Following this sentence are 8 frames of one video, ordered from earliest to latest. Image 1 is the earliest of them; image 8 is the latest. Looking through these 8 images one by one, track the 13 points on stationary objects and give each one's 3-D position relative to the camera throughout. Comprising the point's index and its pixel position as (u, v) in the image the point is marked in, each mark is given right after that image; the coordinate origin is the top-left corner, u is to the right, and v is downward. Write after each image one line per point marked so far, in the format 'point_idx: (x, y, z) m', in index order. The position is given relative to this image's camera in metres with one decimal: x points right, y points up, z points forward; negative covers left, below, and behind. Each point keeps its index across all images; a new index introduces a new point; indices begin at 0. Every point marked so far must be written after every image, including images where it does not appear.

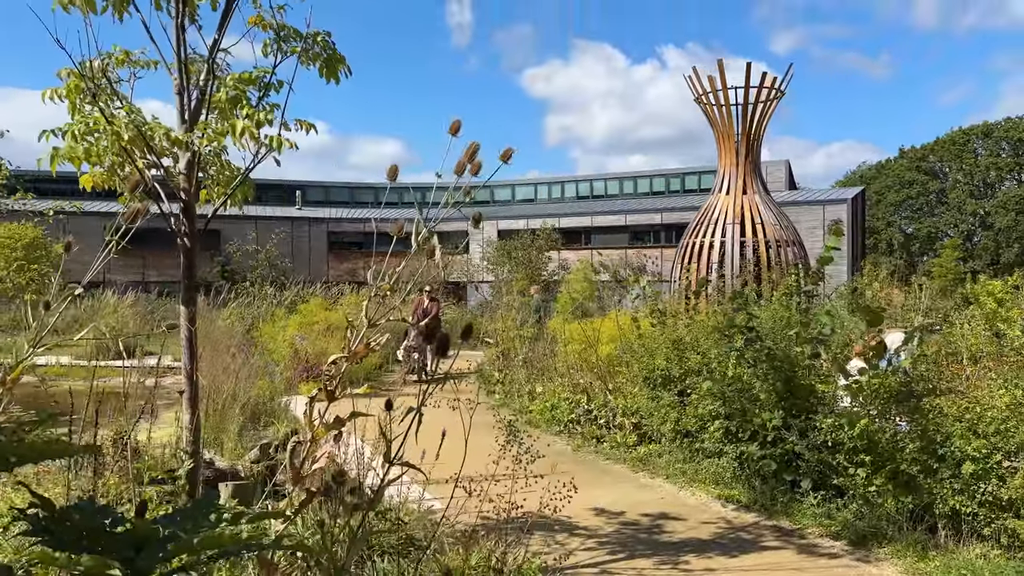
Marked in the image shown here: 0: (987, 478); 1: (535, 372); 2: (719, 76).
0: (+2.2, -0.9, +3.6) m
1: (+0.2, -0.9, +8.1) m
2: (+2.8, +2.8, +10.6) m
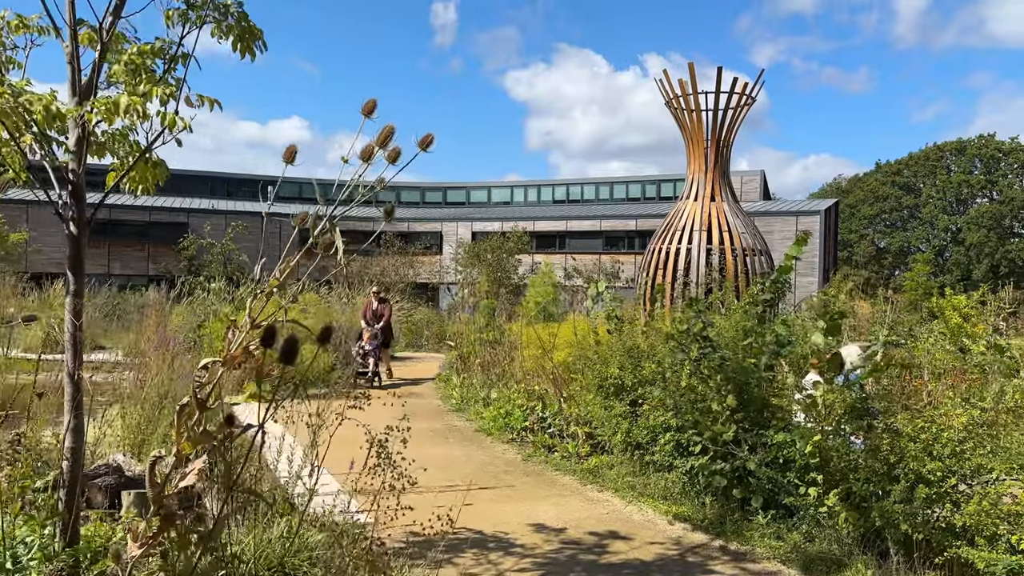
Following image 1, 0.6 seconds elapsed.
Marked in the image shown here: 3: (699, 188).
0: (+1.8, -0.9, +3.4) m
1: (-0.2, -0.9, +7.8) m
2: (+2.4, +2.7, +10.4) m
3: (+2.5, +1.3, +10.4) m
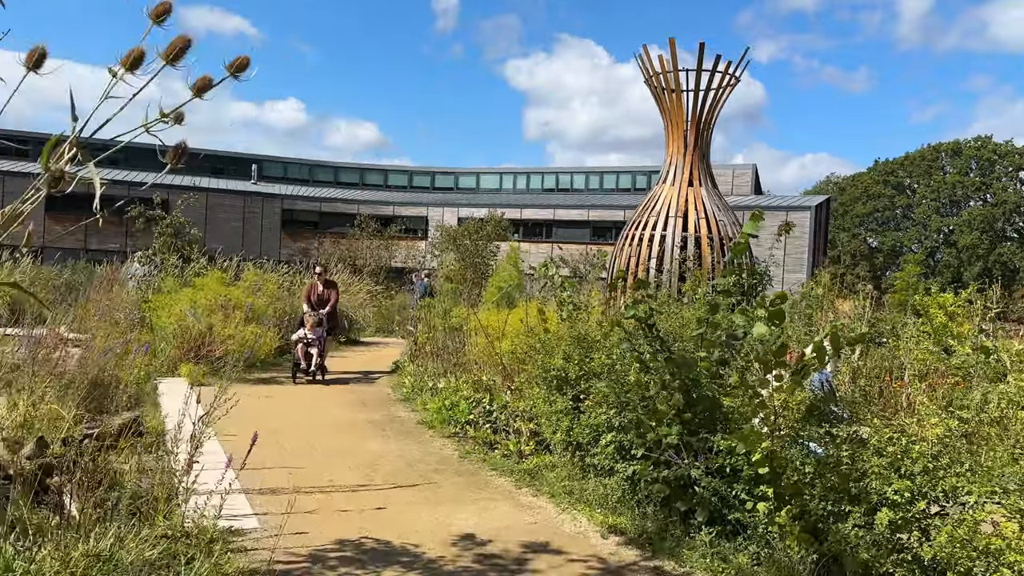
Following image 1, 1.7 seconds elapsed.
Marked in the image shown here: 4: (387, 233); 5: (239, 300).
0: (+1.4, -0.9, +2.9) m
1: (-0.7, -0.7, +7.3) m
2: (+2.0, +2.9, +9.9) m
3: (+2.1, +1.5, +9.8) m
4: (-2.9, +1.3, +18.4) m
5: (-3.2, -0.2, +9.2) m
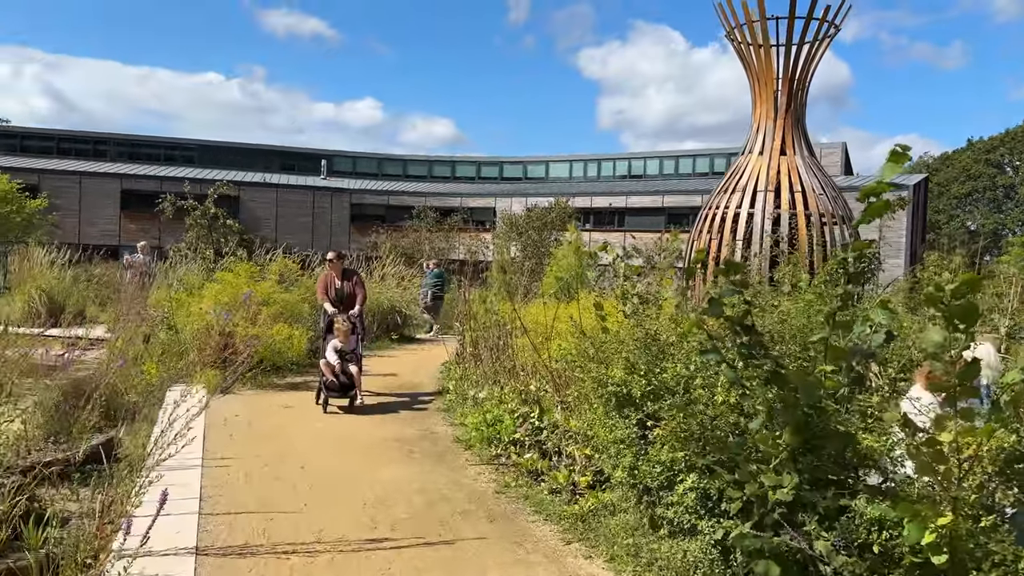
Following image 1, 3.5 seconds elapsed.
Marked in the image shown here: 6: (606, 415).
0: (+1.5, -0.8, +1.6) m
1: (-0.2, -0.7, +6.2) m
2: (+2.7, +3.0, +8.5) m
3: (+2.7, +1.6, +8.4) m
4: (-1.5, +1.4, +17.4) m
5: (-2.6, -0.1, +8.3) m
6: (+0.4, -0.6, +3.7) m
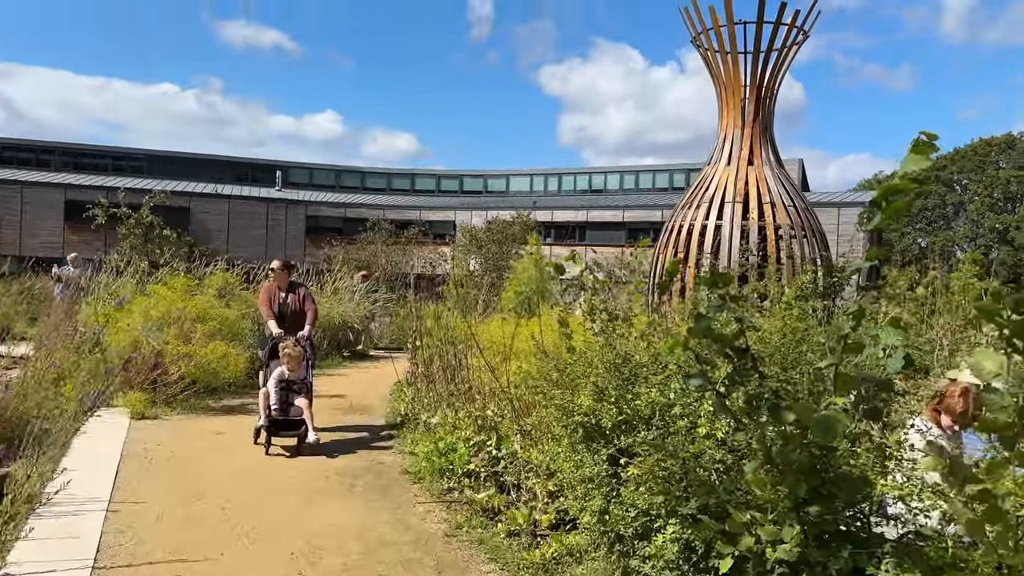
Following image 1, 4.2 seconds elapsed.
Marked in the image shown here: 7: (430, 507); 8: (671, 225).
0: (+1.4, -0.8, +1.2) m
1: (-0.5, -0.8, +5.7) m
2: (+2.2, +2.8, +8.2) m
3: (+2.3, +1.4, +8.1) m
4: (-2.3, +1.1, +16.9) m
5: (-3.0, -0.2, +7.7) m
6: (+0.2, -0.7, +3.3) m
7: (-0.4, -1.1, +4.2) m
8: (+1.7, +0.7, +8.3) m
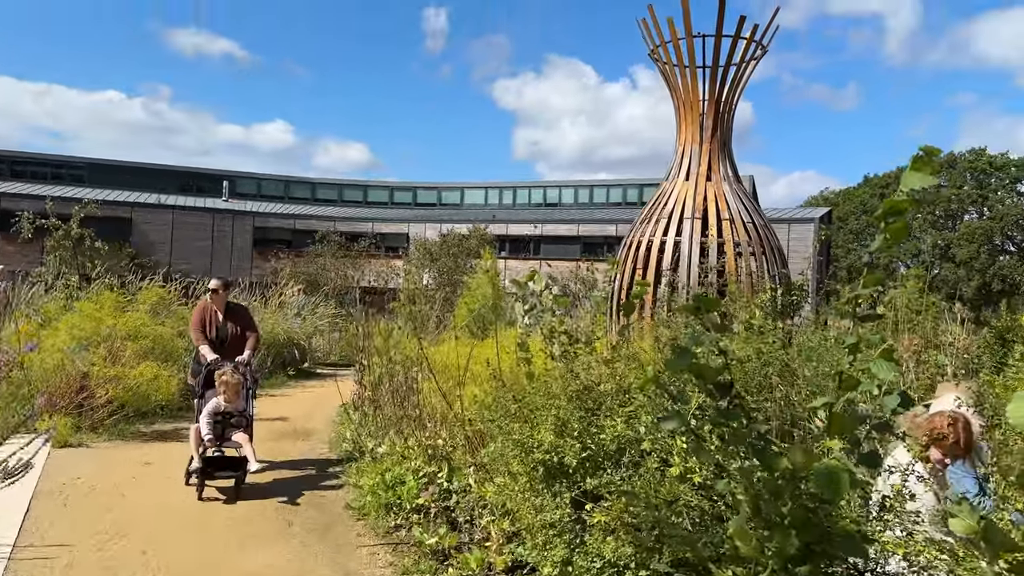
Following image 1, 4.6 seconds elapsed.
0: (+1.3, -0.9, +0.9) m
1: (-0.9, -0.9, +5.3) m
2: (+1.8, +2.7, +8.0) m
3: (+1.8, +1.3, +8.0) m
4: (-3.3, +0.8, +16.4) m
5: (-3.4, -0.4, +7.2) m
6: (+0.1, -0.8, +3.0) m
7: (-0.7, -1.2, +3.8) m
8: (+1.2, +0.5, +8.1) m
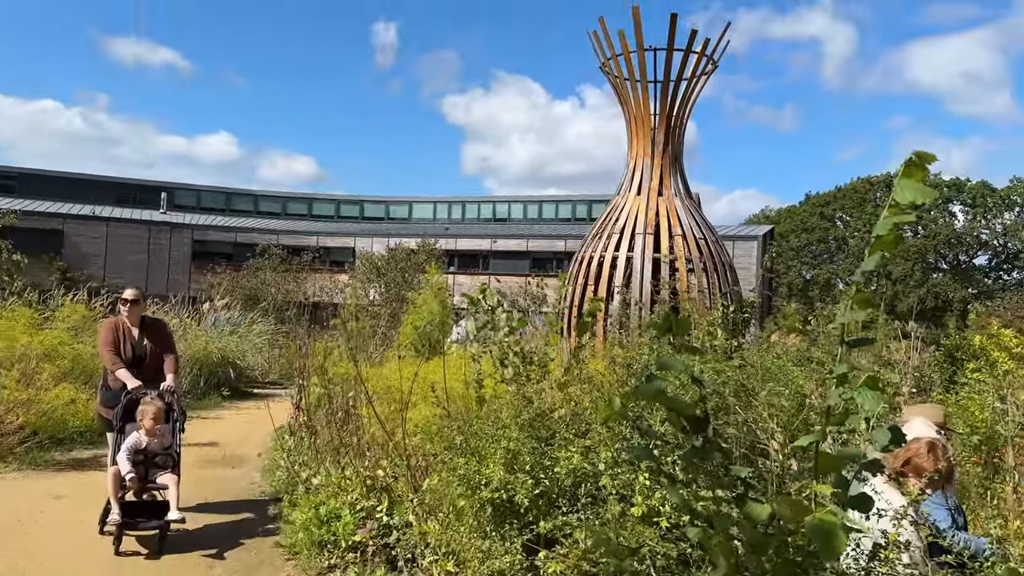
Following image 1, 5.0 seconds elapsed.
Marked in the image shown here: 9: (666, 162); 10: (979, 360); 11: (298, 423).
0: (+1.3, -0.9, +0.7) m
1: (-1.2, -1.0, +5.0) m
2: (+1.2, +2.5, +7.9) m
3: (+1.3, +1.1, +7.8) m
4: (-4.4, +0.5, +15.9) m
5: (-3.9, -0.5, +6.7) m
6: (-0.1, -0.8, +2.7) m
7: (-0.9, -1.3, +3.5) m
8: (+0.7, +0.3, +7.9) m
9: (+1.5, +1.2, +7.8) m
10: (+3.7, -0.5, +6.4) m
11: (-1.6, -1.0, +5.9) m
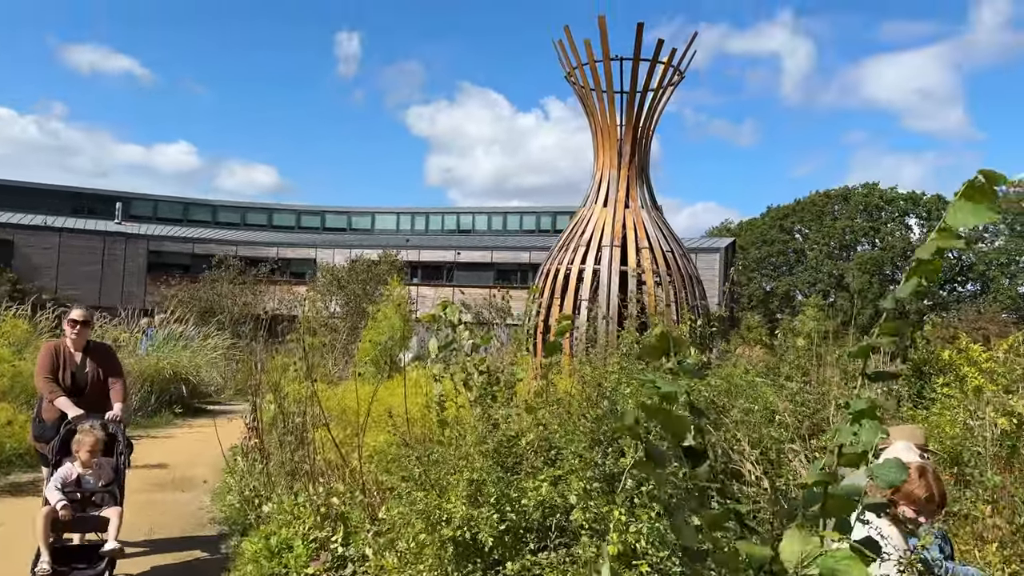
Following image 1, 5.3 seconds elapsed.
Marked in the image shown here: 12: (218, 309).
0: (+1.2, -1.0, +0.6) m
1: (-1.4, -1.1, +4.7) m
2: (+0.9, +2.4, +7.8) m
3: (+1.0, +1.0, +7.7) m
4: (-5.1, +0.3, +15.5) m
5: (-4.2, -0.6, +6.3) m
6: (-0.2, -0.9, +2.5) m
7: (-1.1, -1.4, +3.2) m
8: (+0.3, +0.2, +7.7) m
9: (+1.2, +1.1, +7.6) m
10: (+3.4, -0.7, +6.3) m
11: (-1.8, -1.1, +5.6) m
12: (-5.3, -0.3, +14.0) m
